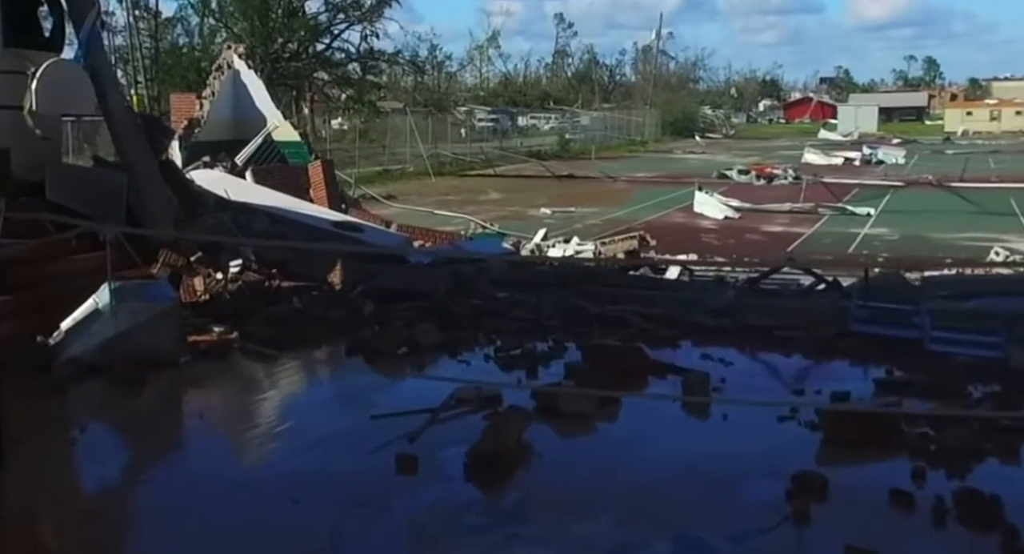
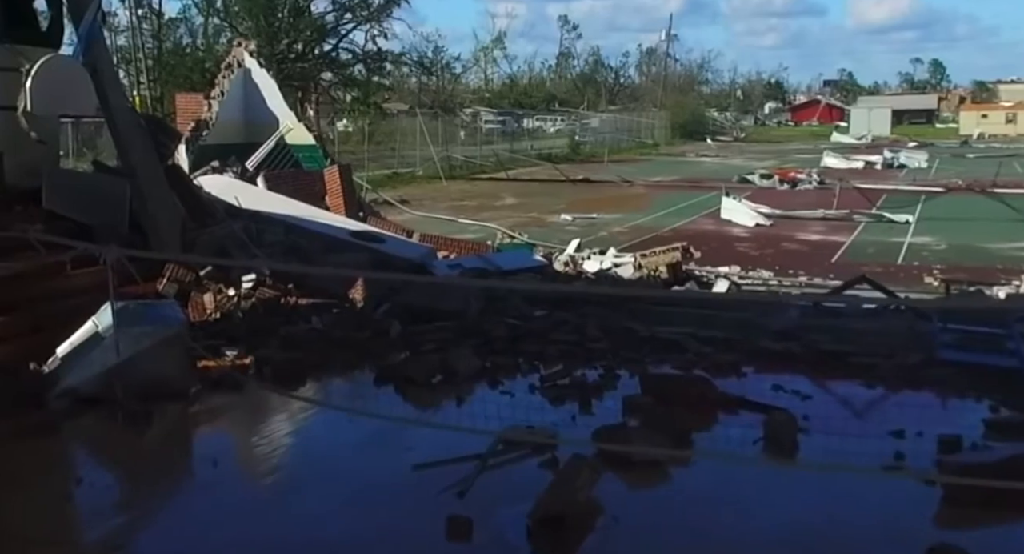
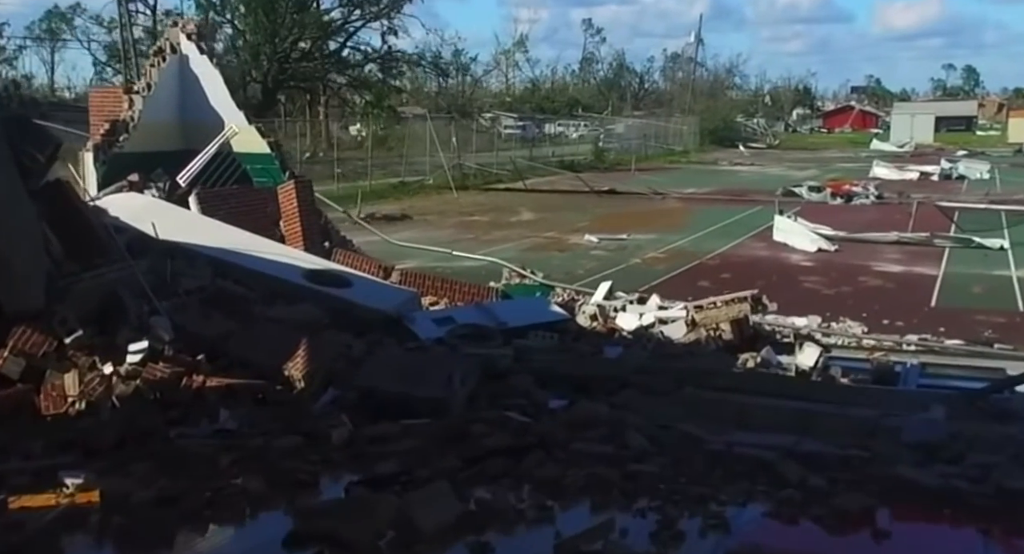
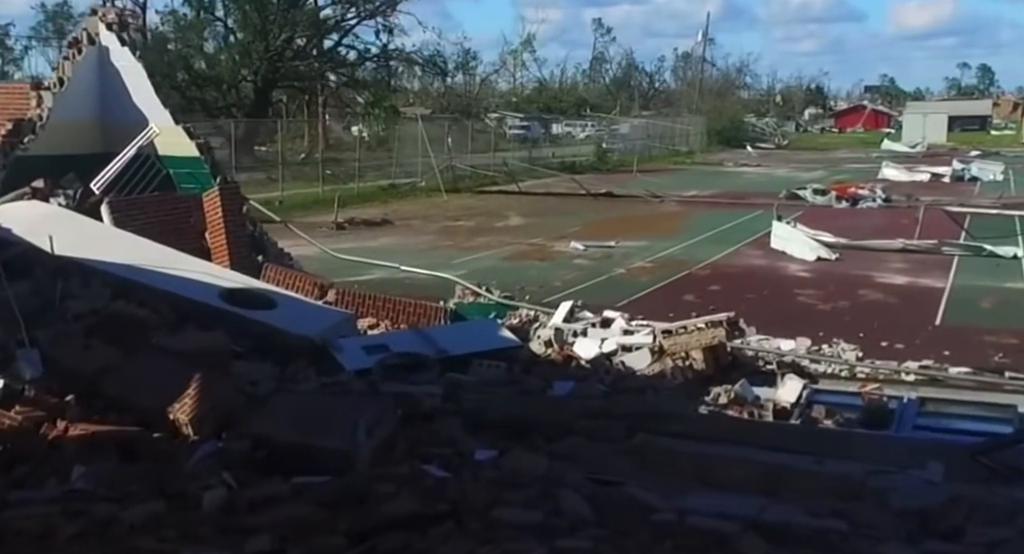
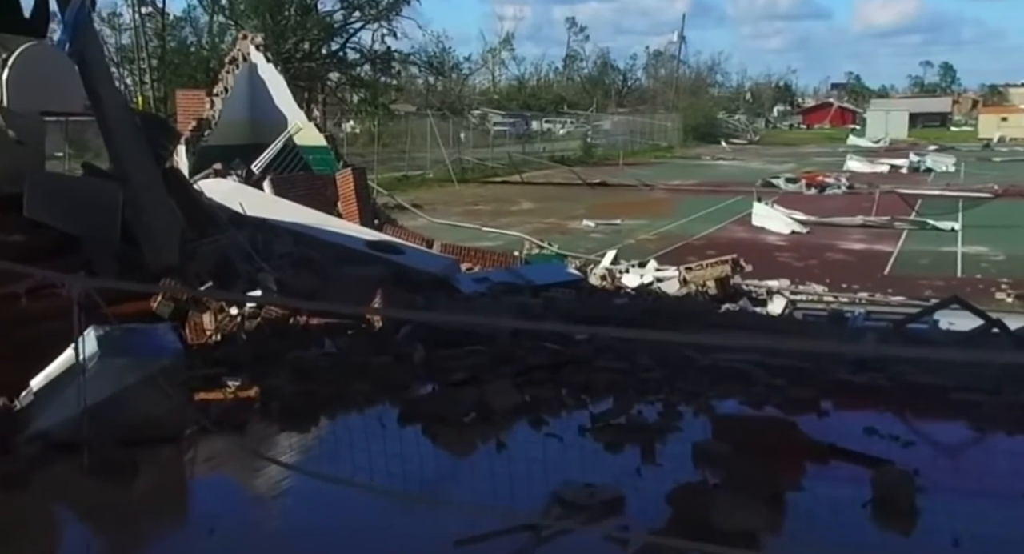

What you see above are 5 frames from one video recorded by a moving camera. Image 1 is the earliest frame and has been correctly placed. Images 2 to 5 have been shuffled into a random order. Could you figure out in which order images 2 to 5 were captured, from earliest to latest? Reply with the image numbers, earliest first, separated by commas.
2, 5, 3, 4
